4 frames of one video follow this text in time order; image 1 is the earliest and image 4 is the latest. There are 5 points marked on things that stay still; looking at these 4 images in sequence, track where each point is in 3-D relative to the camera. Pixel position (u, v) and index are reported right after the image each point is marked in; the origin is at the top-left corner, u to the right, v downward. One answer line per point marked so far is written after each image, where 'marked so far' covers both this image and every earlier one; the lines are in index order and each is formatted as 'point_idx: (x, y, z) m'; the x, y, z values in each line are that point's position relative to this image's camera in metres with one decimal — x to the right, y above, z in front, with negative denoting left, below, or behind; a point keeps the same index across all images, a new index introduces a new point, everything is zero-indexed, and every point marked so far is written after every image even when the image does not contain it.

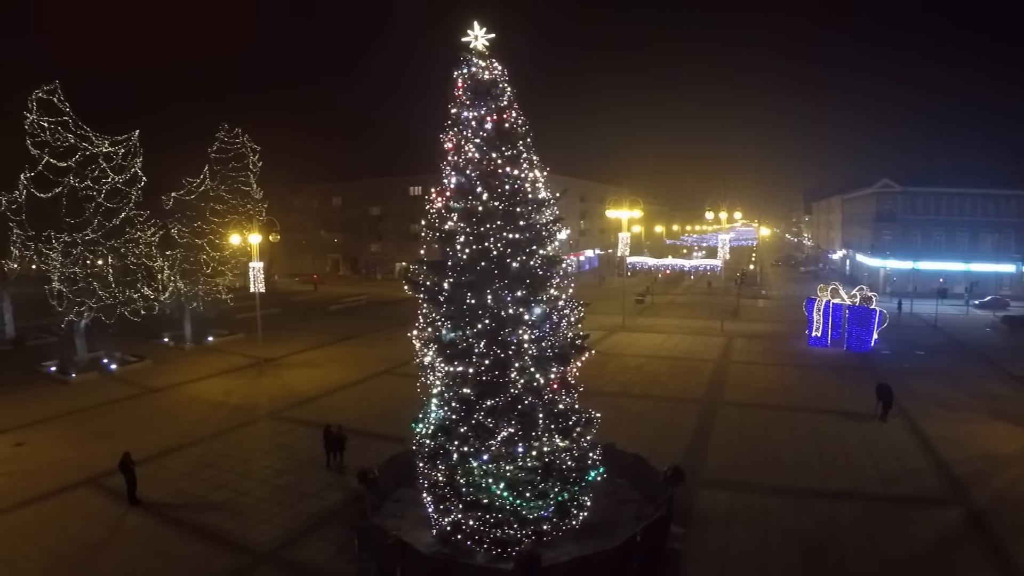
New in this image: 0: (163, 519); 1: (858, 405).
0: (-5.4, -3.5, +9.6) m
1: (+8.5, -2.9, +15.3) m
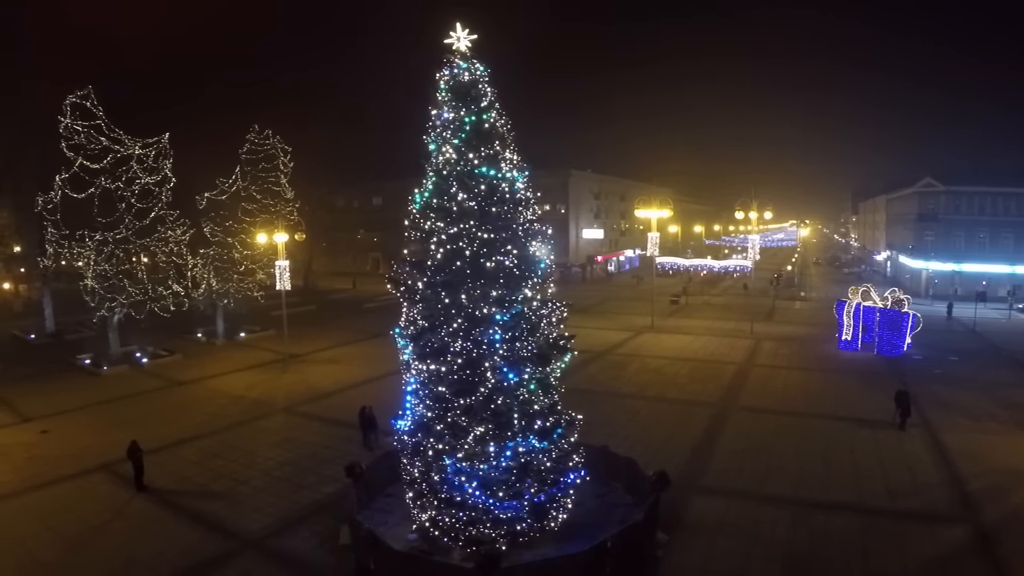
0: (-5.6, -3.4, +9.9) m
1: (+8.7, -3.0, +14.8) m
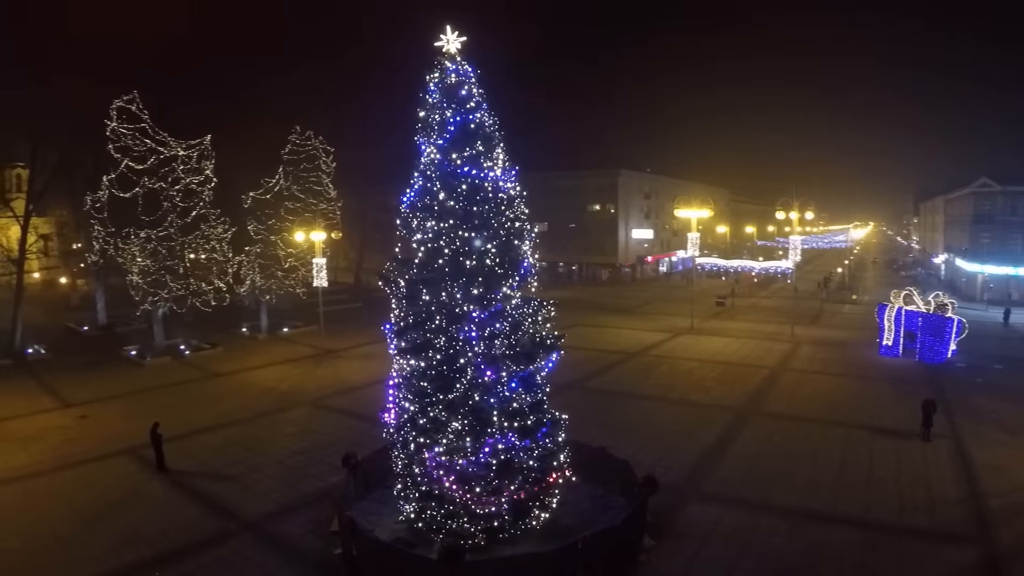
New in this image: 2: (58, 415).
0: (-5.6, -3.4, +10.4) m
1: (+9.0, -3.0, +14.2) m
2: (-11.0, -3.1, +15.1) m
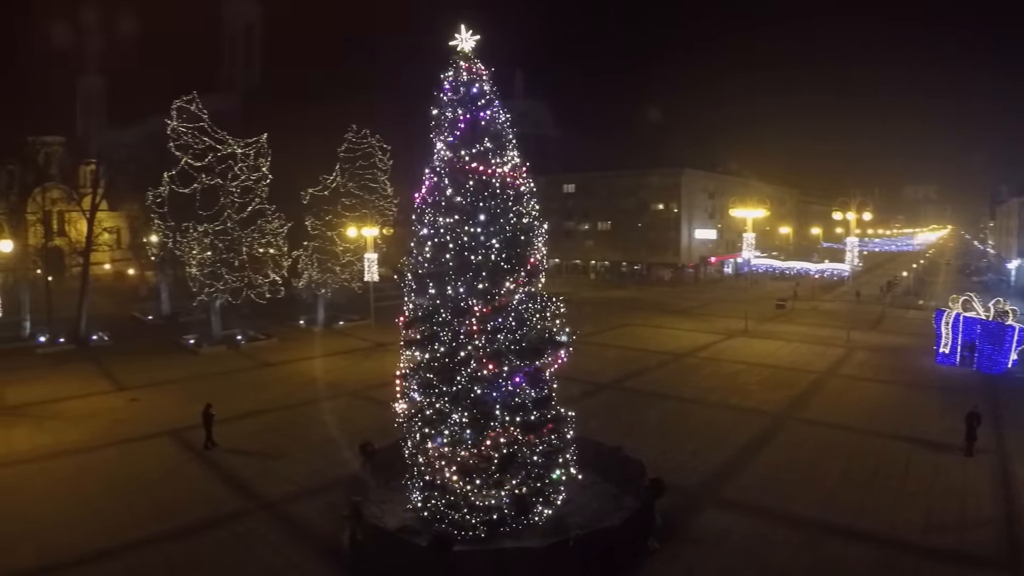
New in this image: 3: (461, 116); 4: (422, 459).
0: (-5.3, -3.2, +11.0) m
1: (+9.5, -3.1, +13.4) m
2: (-10.2, -2.8, +16.1) m
3: (-0.6, +2.1, +7.7) m
4: (-1.1, -2.2, +7.9) m
